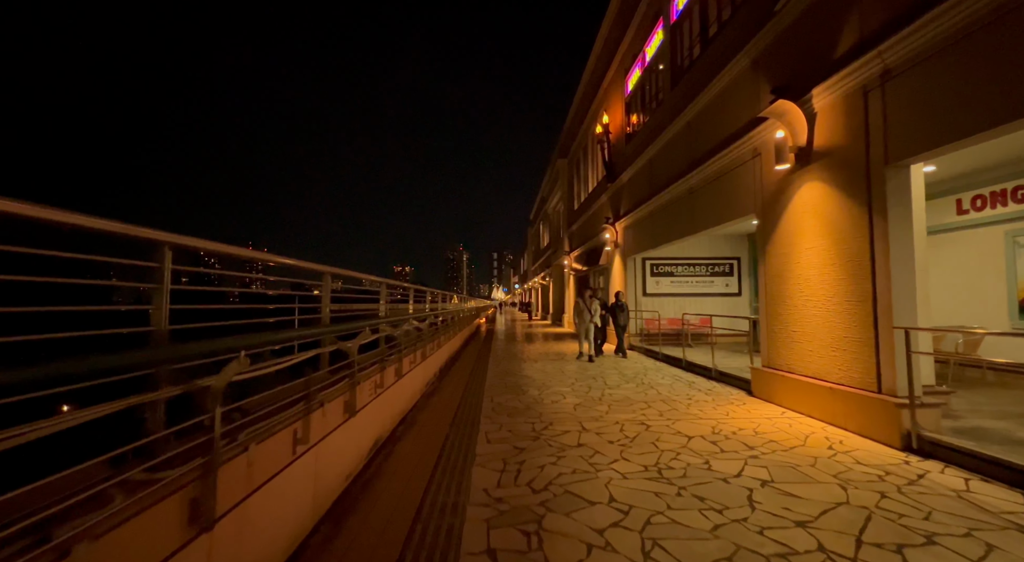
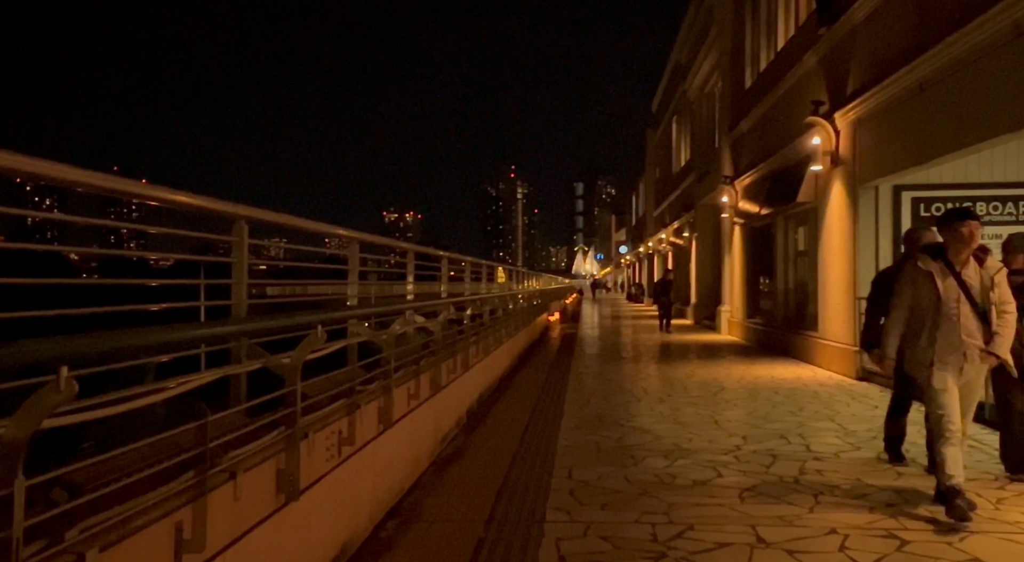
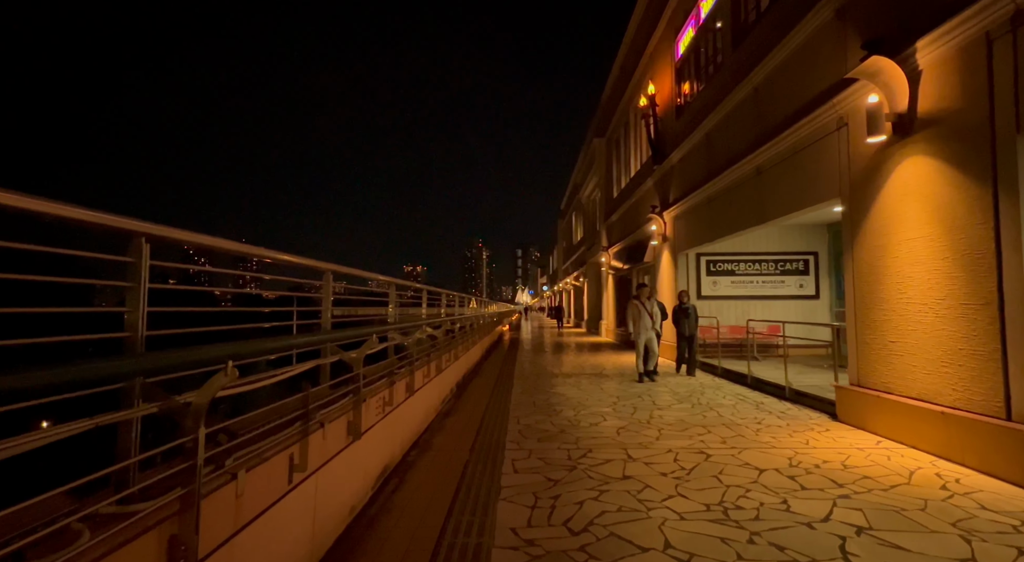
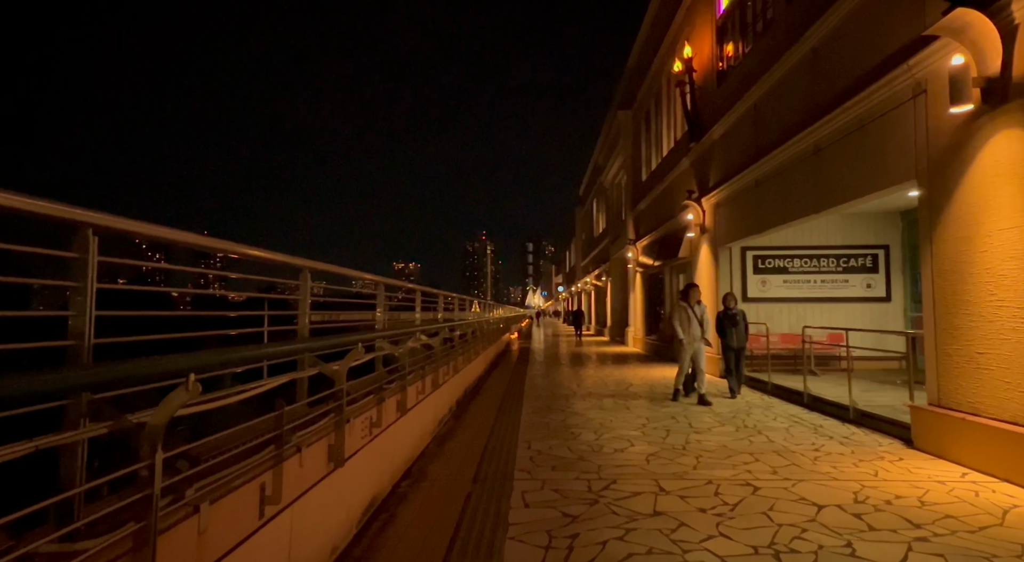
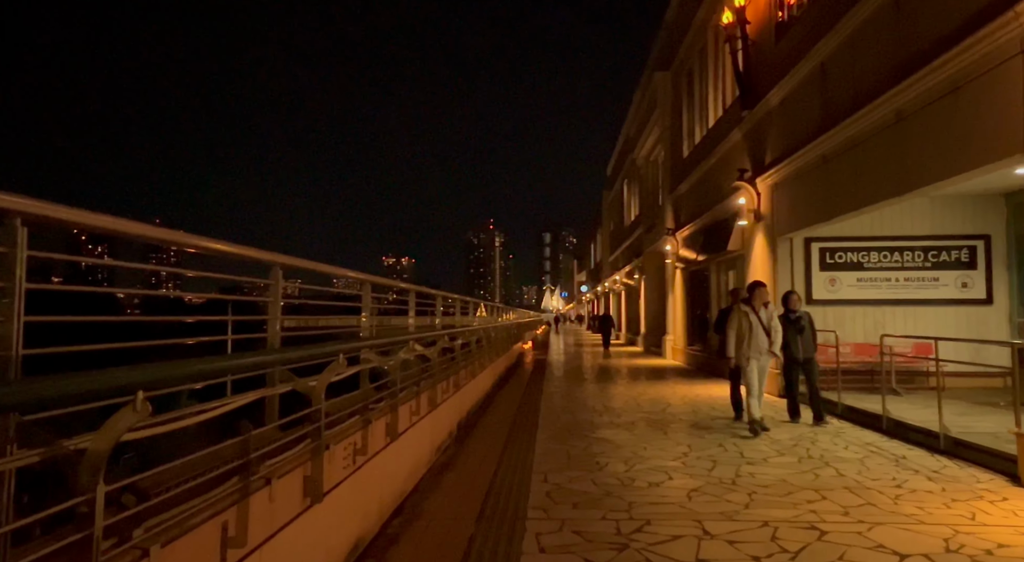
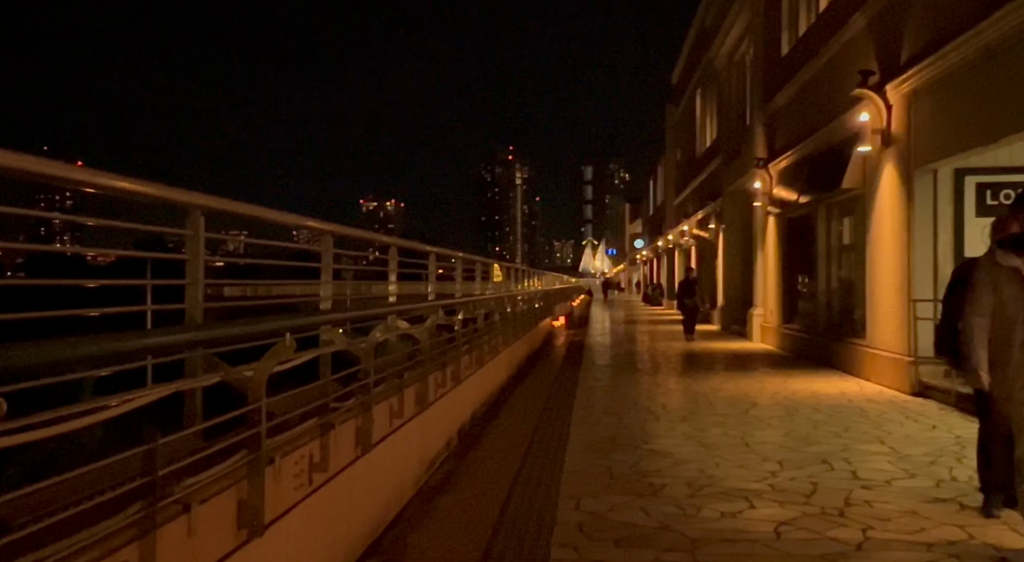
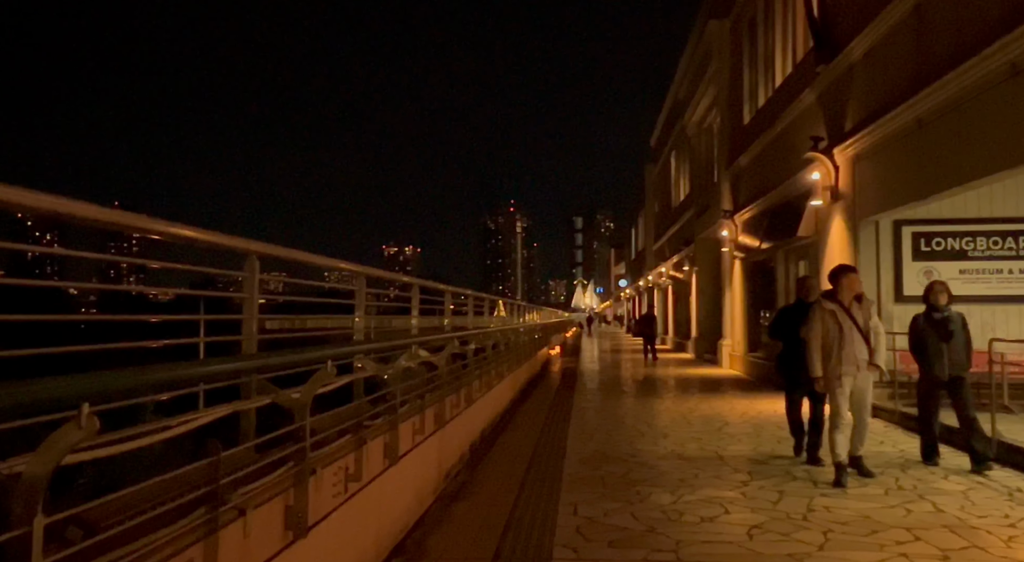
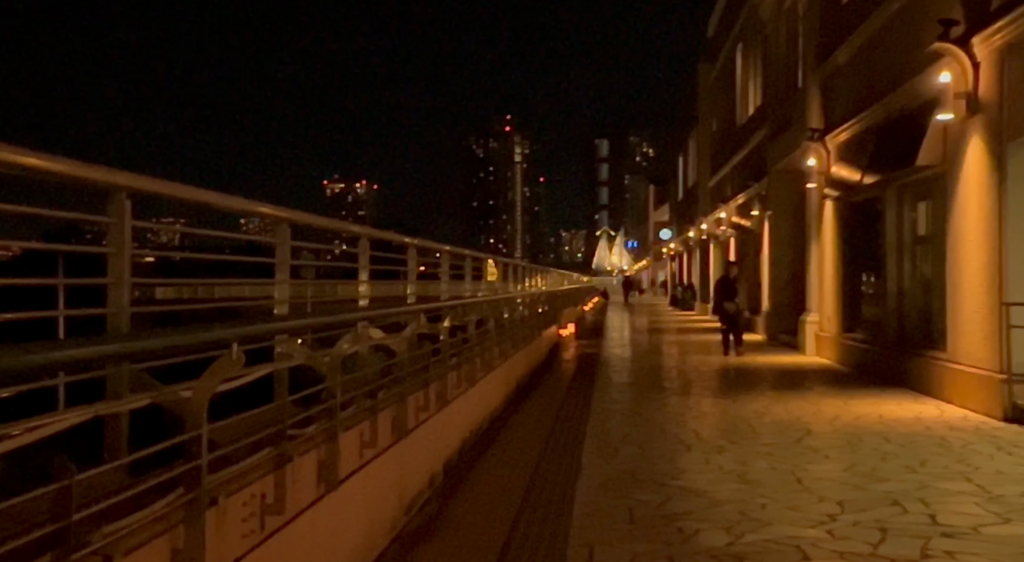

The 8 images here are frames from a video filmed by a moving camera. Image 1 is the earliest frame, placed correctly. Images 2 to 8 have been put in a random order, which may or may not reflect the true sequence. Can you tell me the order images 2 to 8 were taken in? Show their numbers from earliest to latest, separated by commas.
3, 4, 5, 7, 2, 6, 8
